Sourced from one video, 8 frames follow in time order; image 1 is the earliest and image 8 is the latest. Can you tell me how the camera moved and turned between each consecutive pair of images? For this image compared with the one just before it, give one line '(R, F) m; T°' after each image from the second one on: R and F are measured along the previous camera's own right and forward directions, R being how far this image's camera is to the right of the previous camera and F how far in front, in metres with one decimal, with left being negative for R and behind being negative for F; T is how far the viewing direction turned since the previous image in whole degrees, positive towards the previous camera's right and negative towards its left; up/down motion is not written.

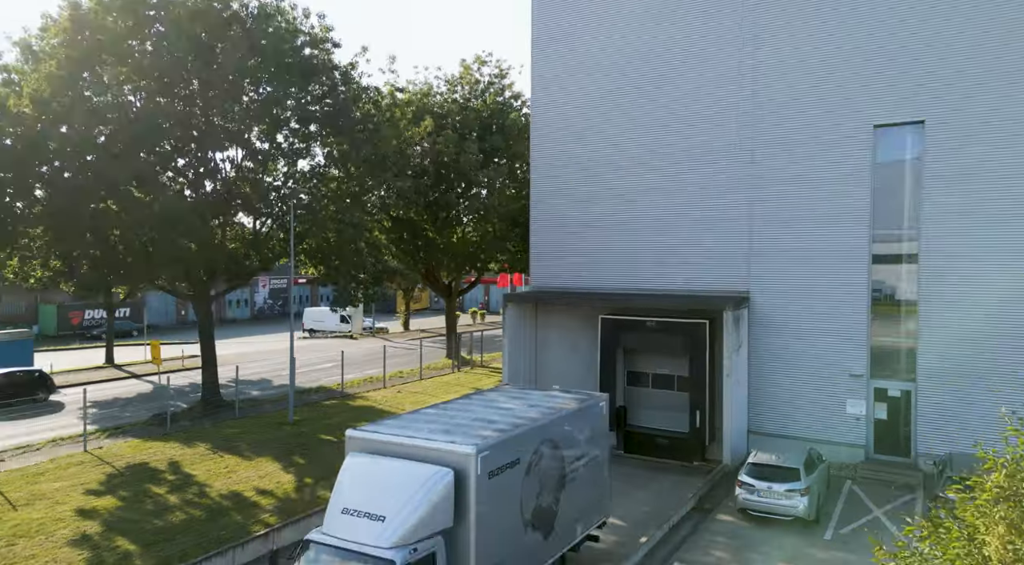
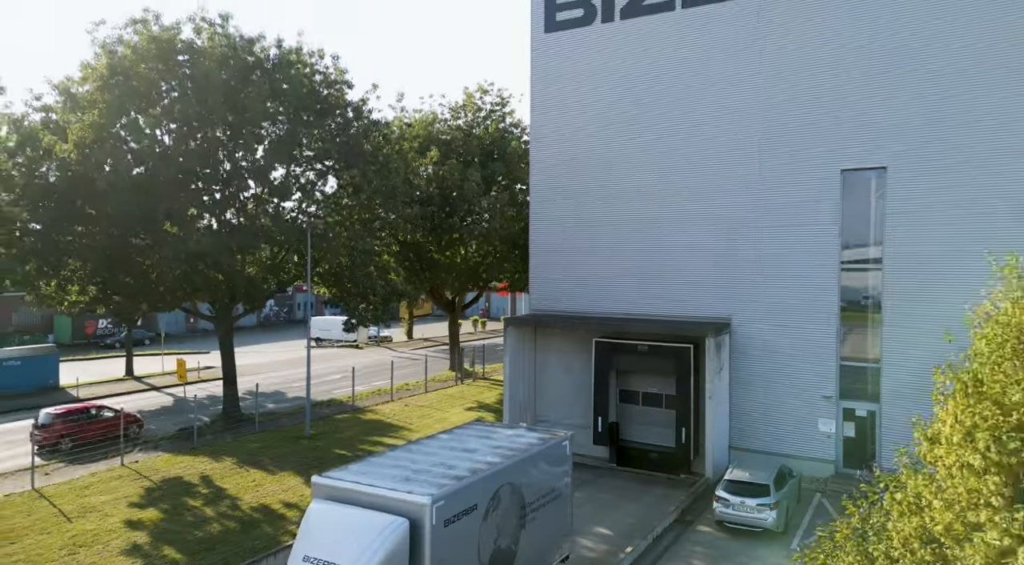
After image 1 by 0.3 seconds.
(0.0, -1.5) m; 0°
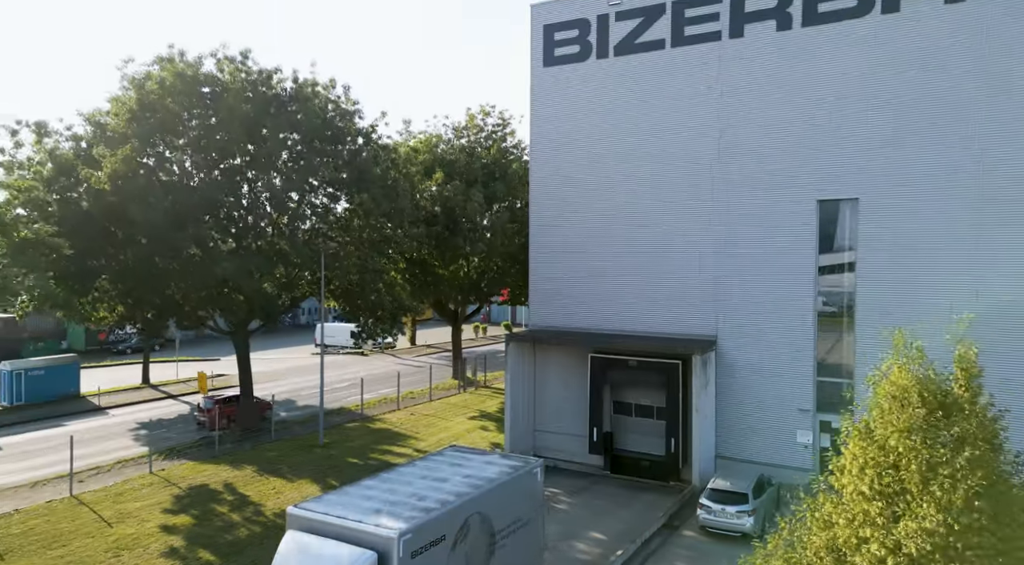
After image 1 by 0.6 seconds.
(0.0, -1.3) m; 0°
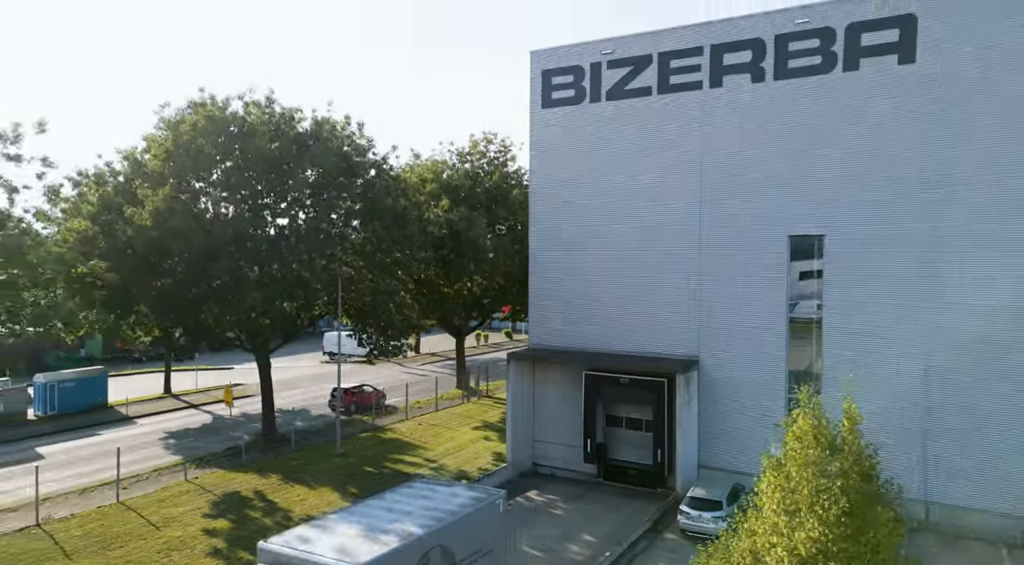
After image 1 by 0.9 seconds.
(0.0, -2.0) m; 0°
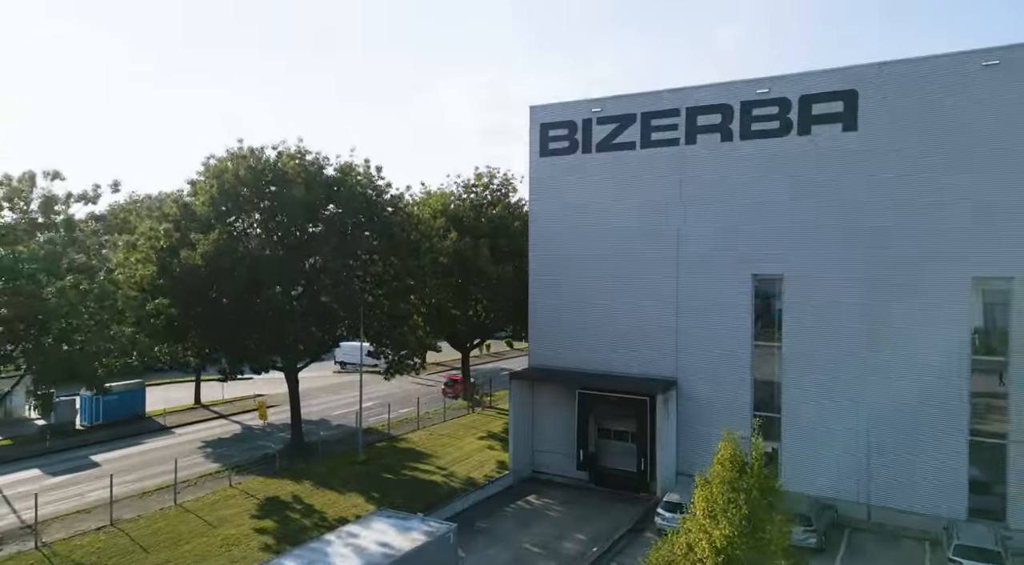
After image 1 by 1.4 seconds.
(0.0, -3.1) m; 0°
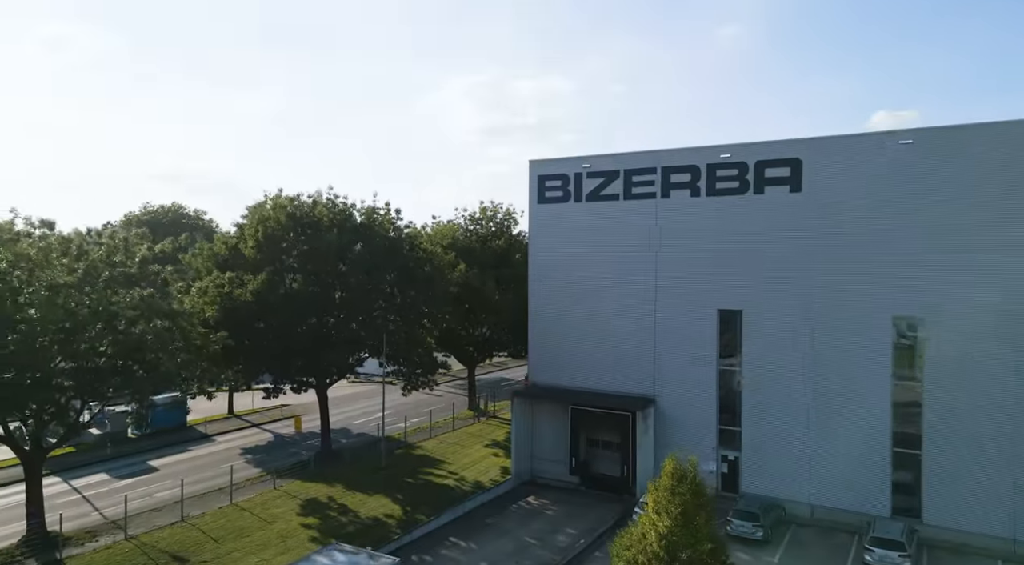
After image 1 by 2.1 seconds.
(-0.1, -4.2) m; 0°
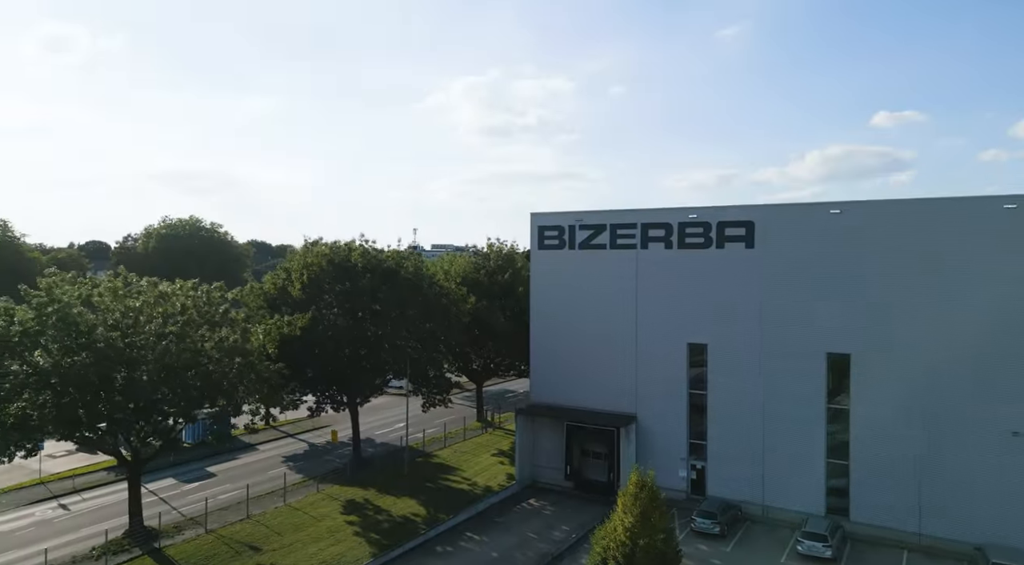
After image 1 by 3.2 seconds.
(-0.2, -5.6) m; 0°
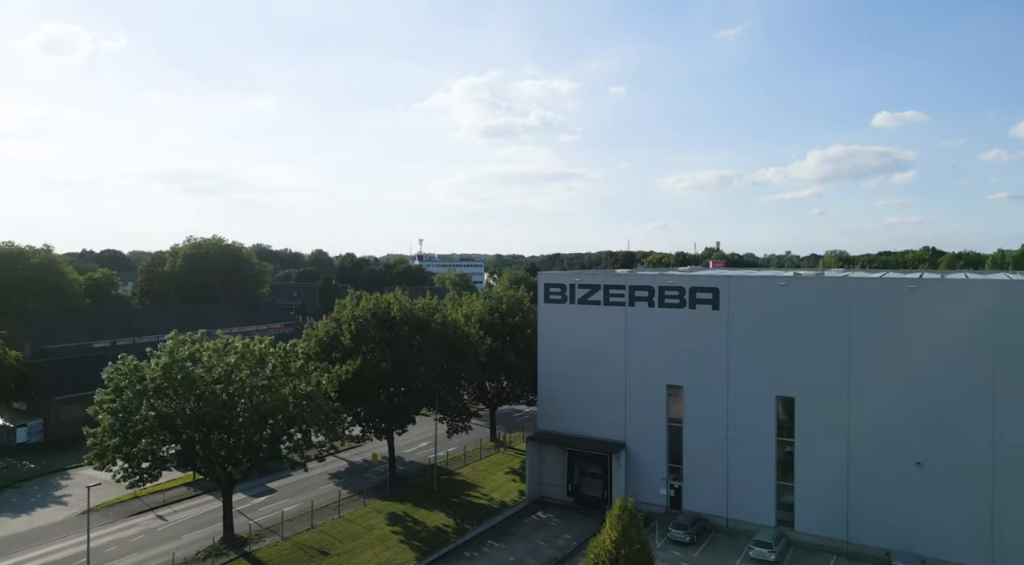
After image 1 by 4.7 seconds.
(-0.6, -7.5) m; 0°
